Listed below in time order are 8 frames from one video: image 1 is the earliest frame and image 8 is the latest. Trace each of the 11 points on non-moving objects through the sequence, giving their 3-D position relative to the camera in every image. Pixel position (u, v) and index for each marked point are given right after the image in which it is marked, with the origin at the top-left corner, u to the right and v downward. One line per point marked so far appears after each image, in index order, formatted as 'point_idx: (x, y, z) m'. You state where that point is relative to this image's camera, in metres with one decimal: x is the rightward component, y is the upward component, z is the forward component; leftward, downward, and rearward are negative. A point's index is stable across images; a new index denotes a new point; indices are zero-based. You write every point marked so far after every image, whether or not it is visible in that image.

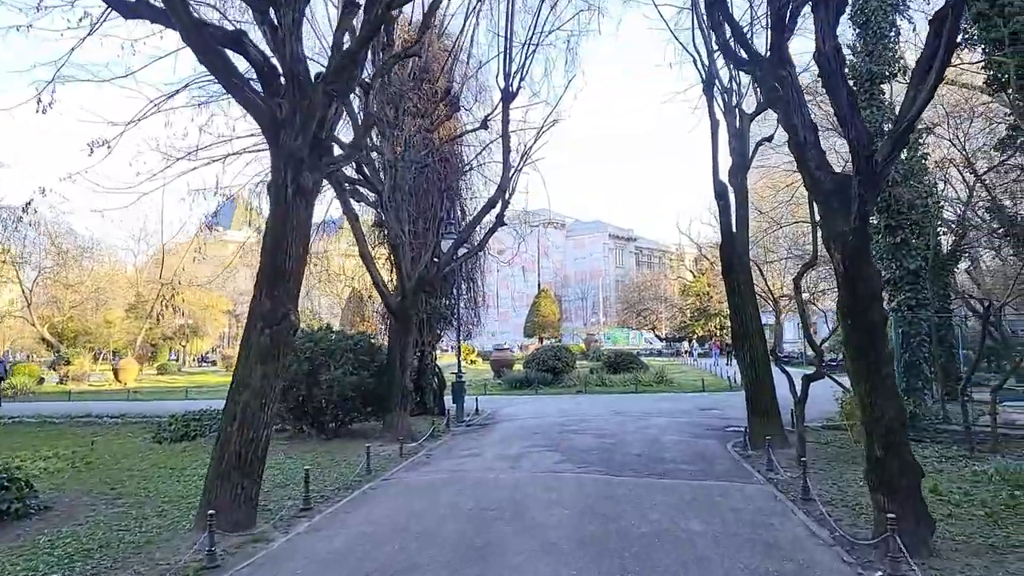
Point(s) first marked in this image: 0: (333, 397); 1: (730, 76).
0: (-3.2, -2.0, +13.3) m
1: (+4.4, +4.2, +14.7) m
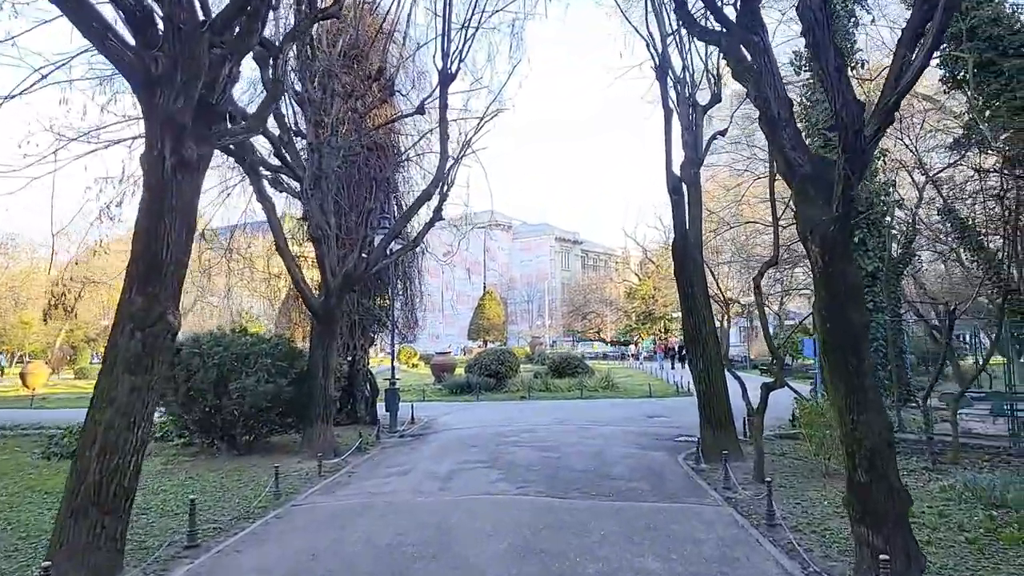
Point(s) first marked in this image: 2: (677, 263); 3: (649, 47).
0: (-4.3, -2.0, +11.9) m
1: (+3.3, +4.2, +13.8) m
2: (+2.8, +0.4, +12.5) m
3: (+2.5, +4.4, +13.3) m
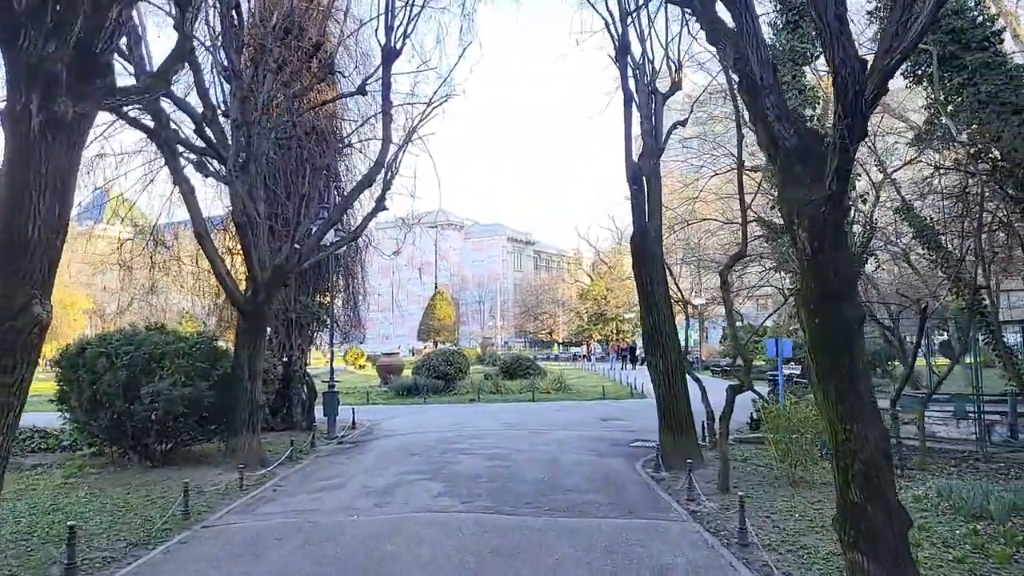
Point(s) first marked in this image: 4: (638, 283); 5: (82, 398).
0: (-5.1, -1.9, +10.6) m
1: (+2.4, +4.3, +13.1) m
2: (+2.0, +0.5, +11.7) m
3: (+1.6, +4.4, +12.5) m
4: (+2.0, +0.1, +11.7) m
5: (-6.2, -1.6, +10.5) m
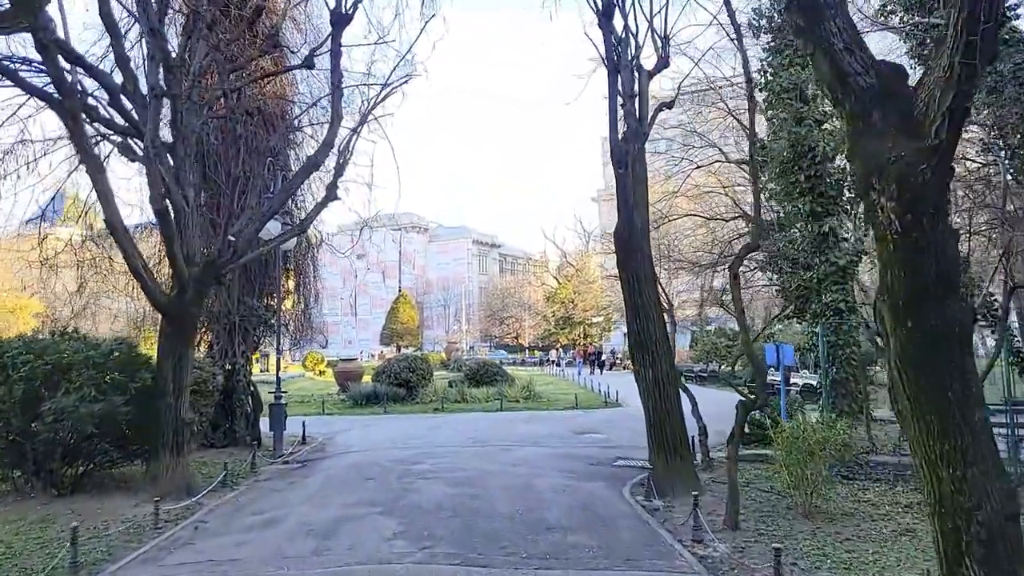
0: (-5.5, -1.8, +8.9) m
1: (+1.9, +4.3, +11.8) m
2: (+1.6, +0.5, +10.4) m
3: (+1.2, +4.5, +11.2) m
4: (+1.6, +0.1, +10.3) m
5: (-6.5, -1.6, +8.8) m
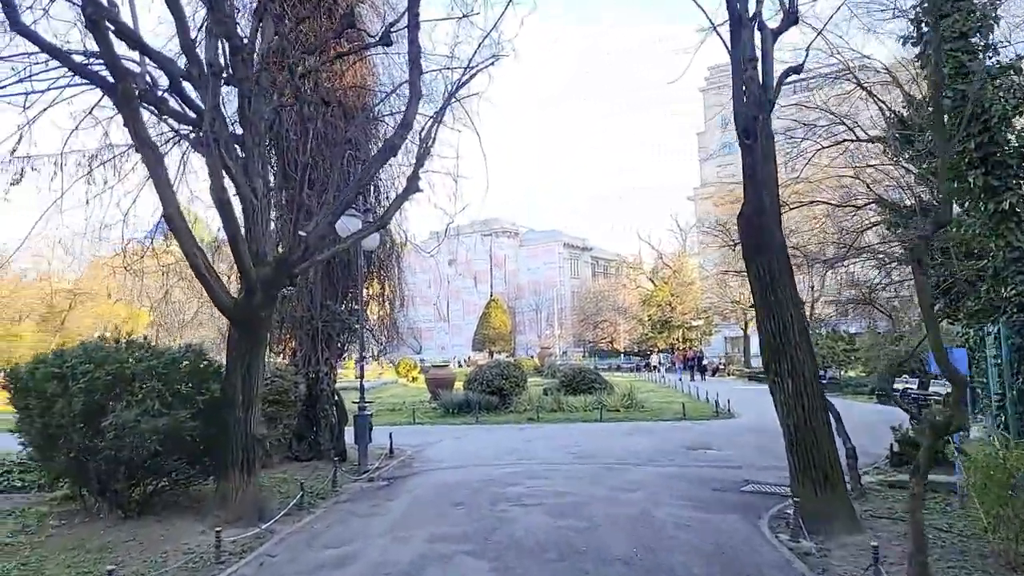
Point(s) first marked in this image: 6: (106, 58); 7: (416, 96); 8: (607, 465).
0: (-4.3, -1.9, +8.2) m
1: (+3.3, +4.4, +10.1) m
2: (+2.8, +0.6, +8.7) m
3: (+2.5, +4.5, +9.6) m
4: (+2.9, +0.1, +8.7) m
5: (-5.3, -1.6, +8.1) m
6: (-4.2, +2.4, +7.5) m
7: (-1.3, +2.5, +9.6) m
8: (+1.6, -3.0, +12.4) m
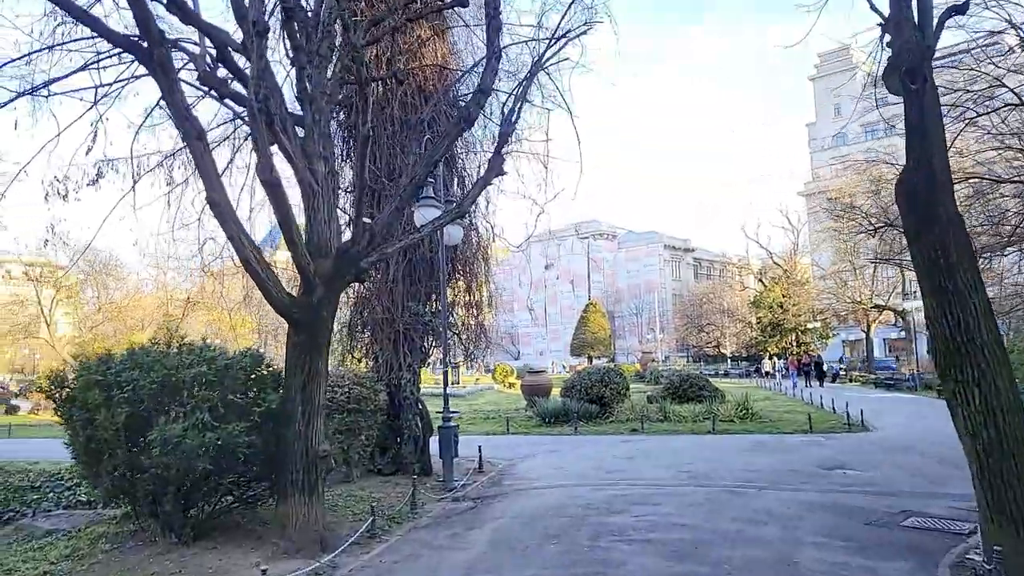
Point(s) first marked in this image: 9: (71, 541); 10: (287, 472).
0: (-3.3, -1.8, +7.2) m
1: (+4.3, +4.5, +8.2) m
2: (+3.8, +0.7, +6.8) m
3: (+3.5, +4.6, +7.8) m
4: (+3.8, +0.3, +6.8) m
5: (-4.4, -1.6, +7.3) m
6: (-3.4, +2.4, +6.6) m
7: (-0.2, +2.6, +8.3) m
8: (+3.1, -2.9, +10.6) m
9: (-4.9, -2.8, +8.2) m
10: (-2.3, -1.9, +7.6) m
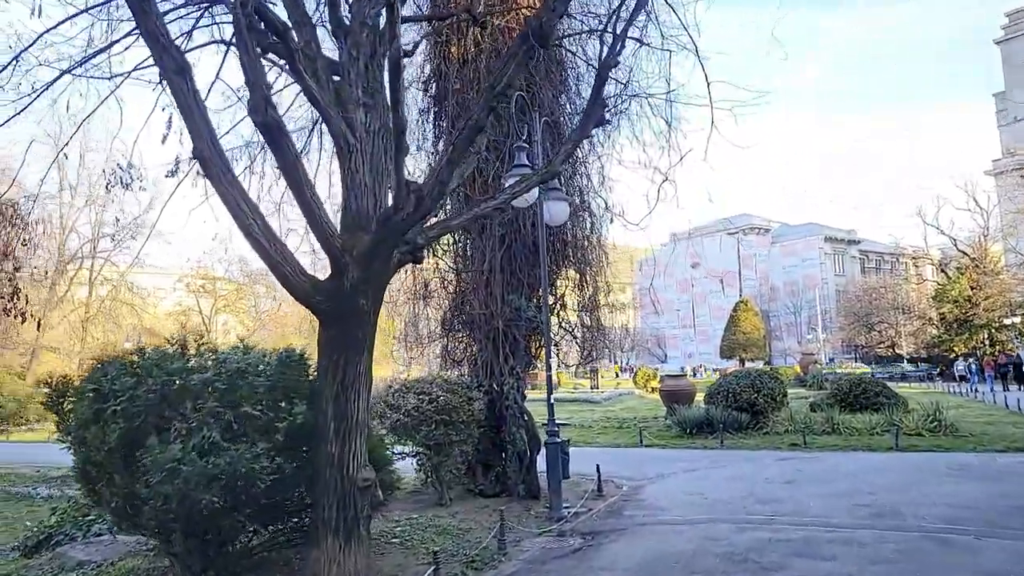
0: (-2.6, -1.7, +5.7) m
1: (+4.9, +4.8, +5.2) m
2: (+4.2, +1.0, +4.0) m
3: (+4.0, +5.0, +5.0) m
4: (+4.3, +0.6, +3.9) m
5: (-3.6, -1.5, +6.0) m
6: (-2.9, +2.5, +5.1) m
7: (+0.6, +2.8, +6.2) m
8: (+4.4, -2.6, +7.7) m
9: (-3.9, -2.7, +7.0) m
10: (-1.5, -1.7, +5.9) m
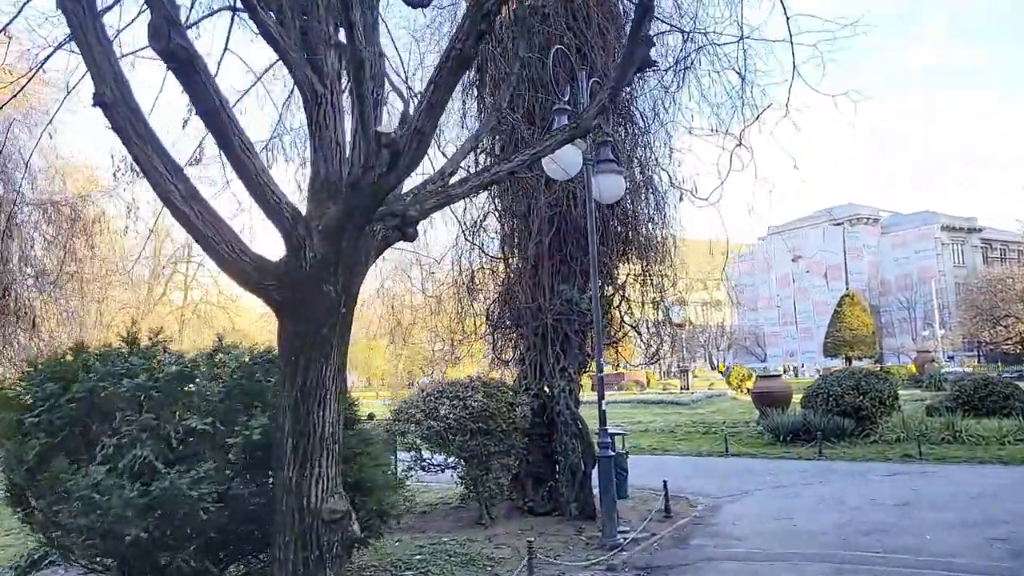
0: (-2.5, -1.6, +4.7) m
1: (+4.7, +5.0, +3.3) m
2: (+3.9, +1.2, +2.1) m
3: (+3.8, +5.2, +3.1) m
4: (+4.0, +0.8, +2.0) m
5: (-3.5, -1.4, +5.2) m
6: (-3.0, +2.6, +4.2) m
7: (+0.6, +3.0, +4.8) m
8: (+4.7, -2.4, +5.8) m
9: (-3.7, -2.7, +6.1) m
10: (-1.5, -1.6, +4.7) m
